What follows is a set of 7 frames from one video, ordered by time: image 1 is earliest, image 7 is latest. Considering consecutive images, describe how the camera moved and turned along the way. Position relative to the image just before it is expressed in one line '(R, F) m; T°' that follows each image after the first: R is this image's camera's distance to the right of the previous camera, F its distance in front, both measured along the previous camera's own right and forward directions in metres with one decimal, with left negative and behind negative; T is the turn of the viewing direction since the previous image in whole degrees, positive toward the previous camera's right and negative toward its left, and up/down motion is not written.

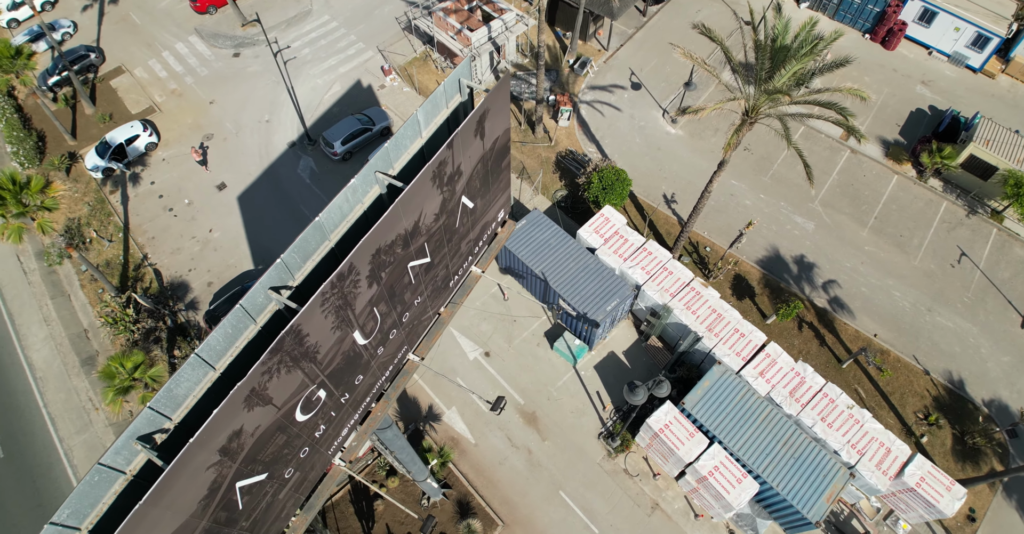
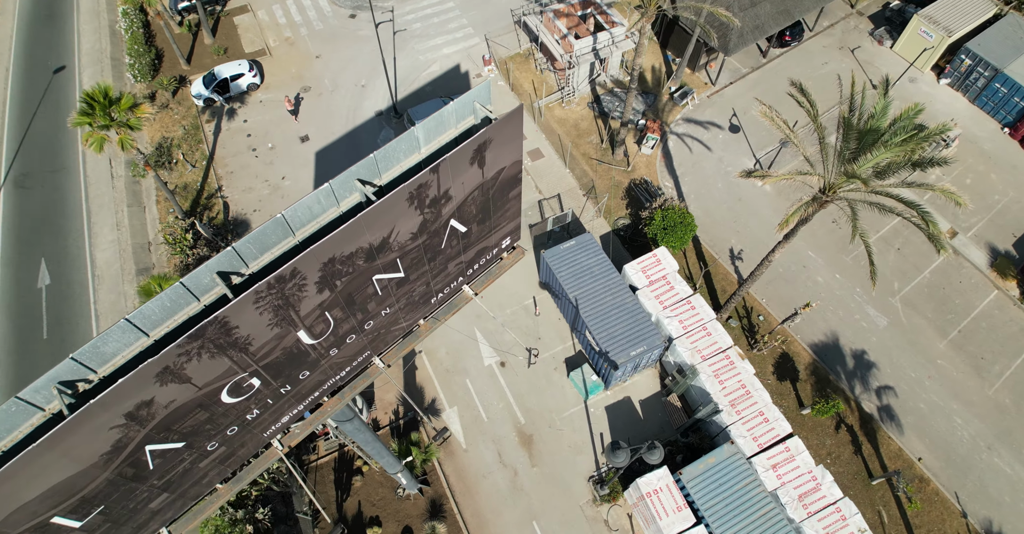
(+1.6, +0.7) m; -8°
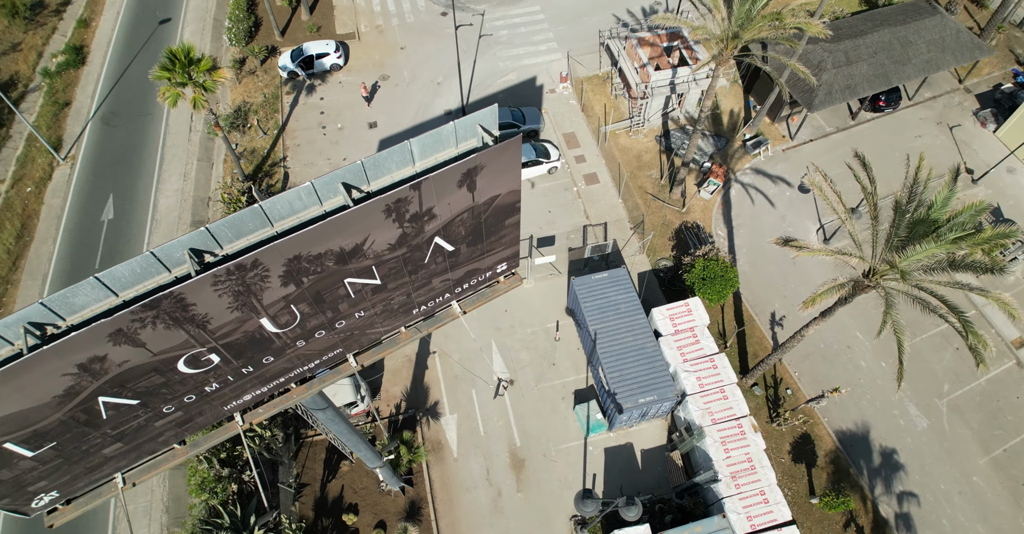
(+1.4, +0.3) m; -6°
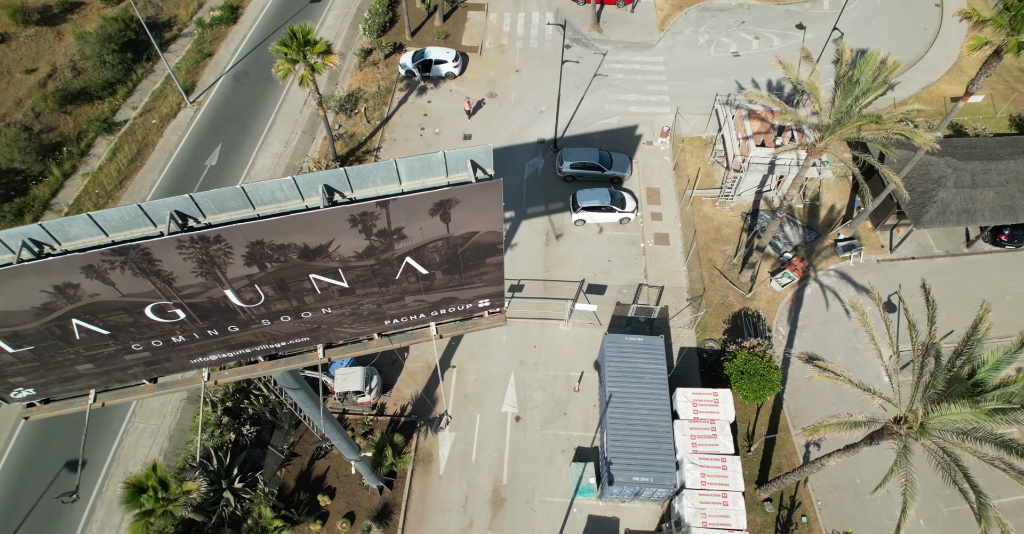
(+2.1, +0.3) m; -9°
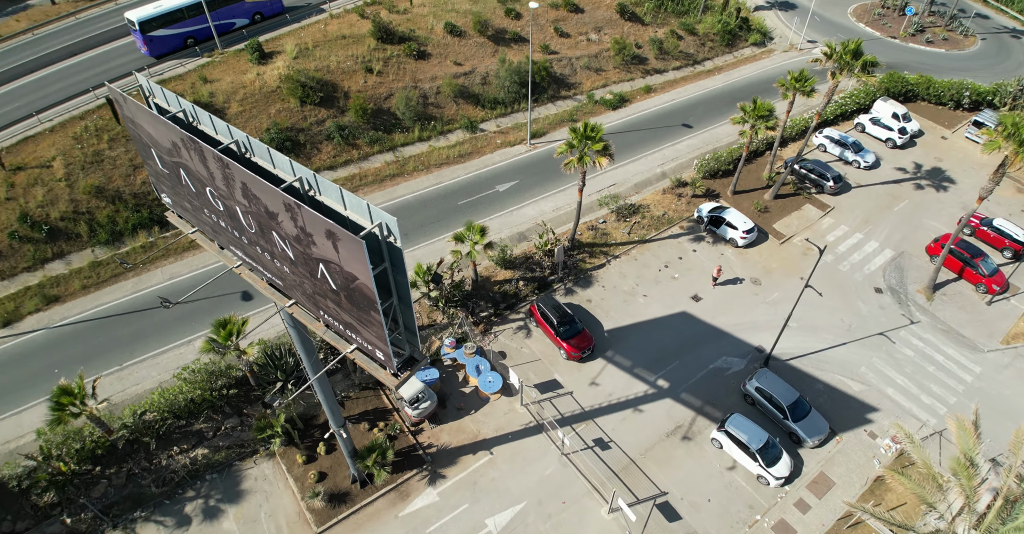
(+6.9, +1.5) m; -32°
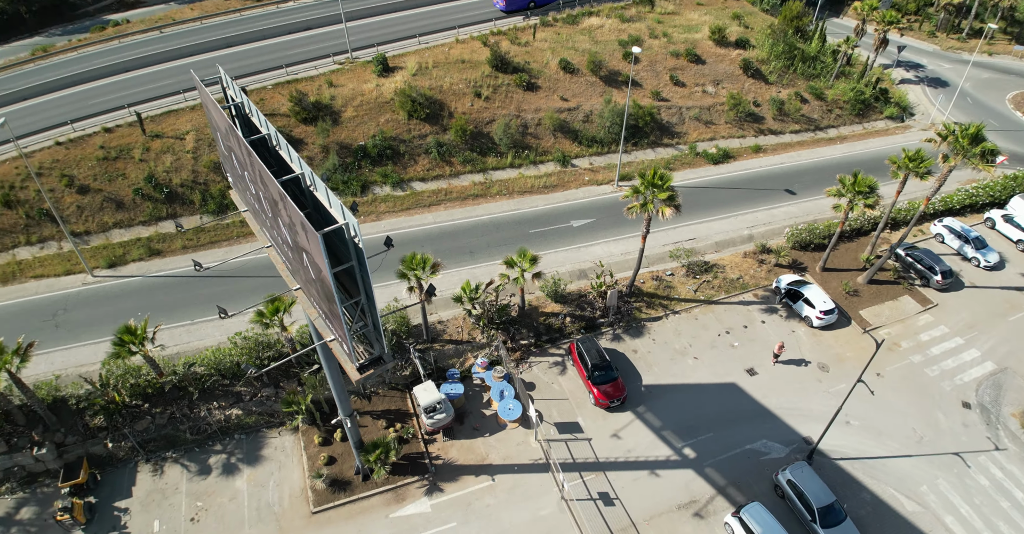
(+3.1, 0.0) m; -11°
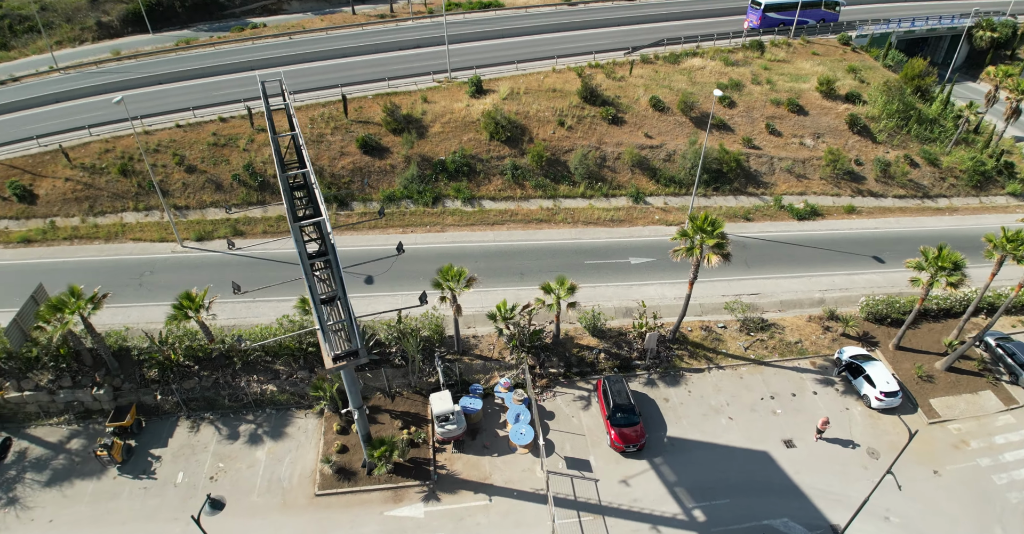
(+2.9, -0.1) m; -10°
